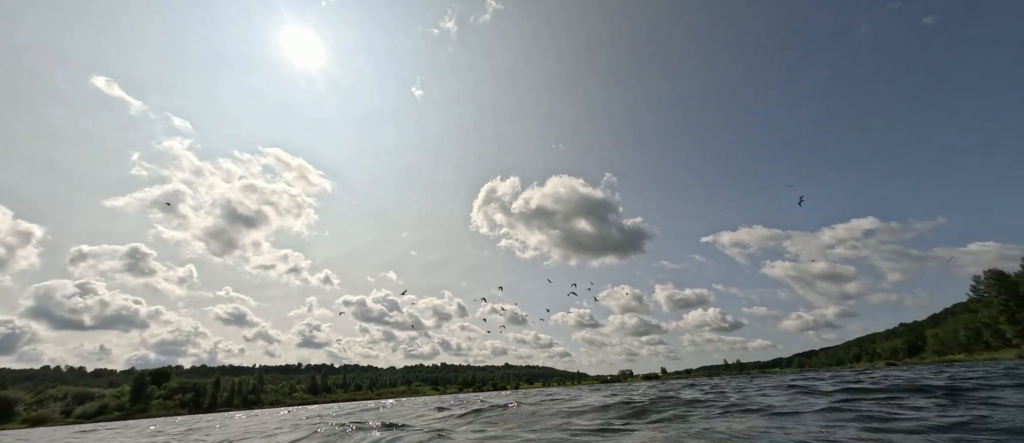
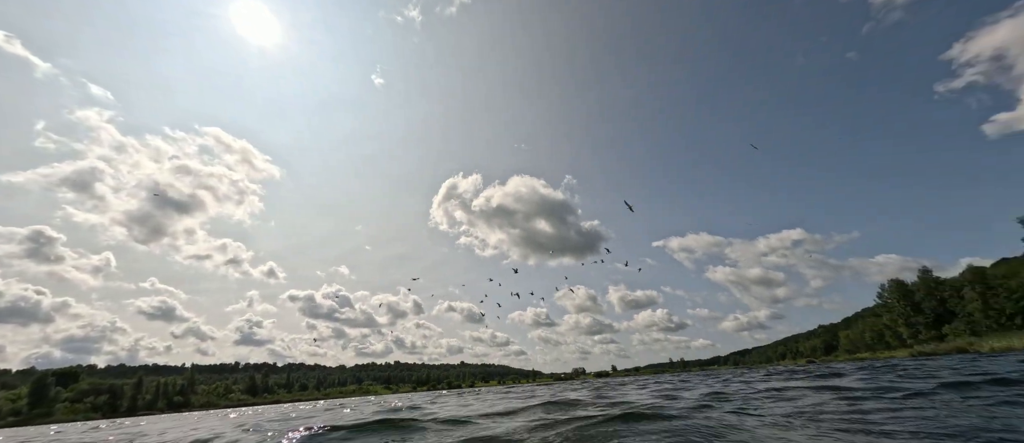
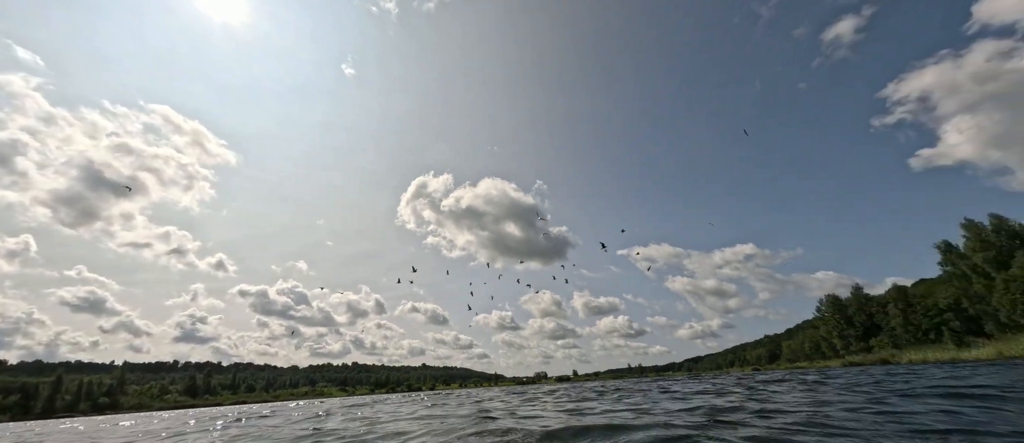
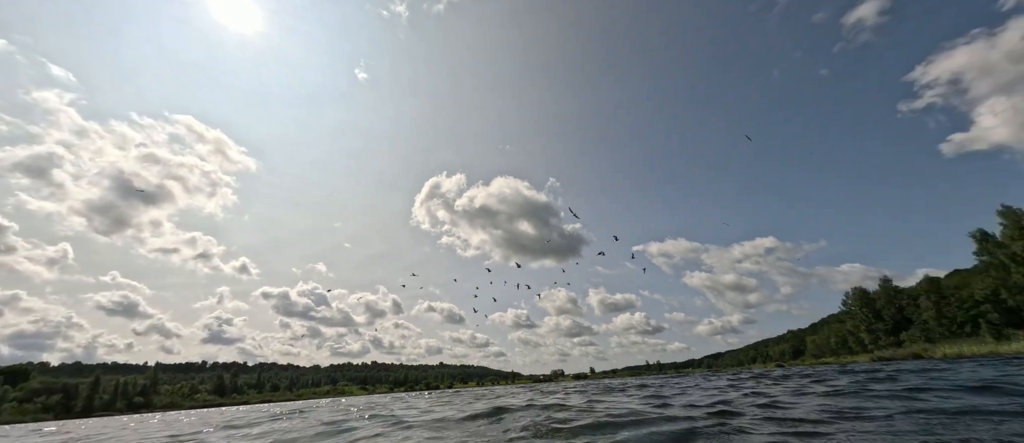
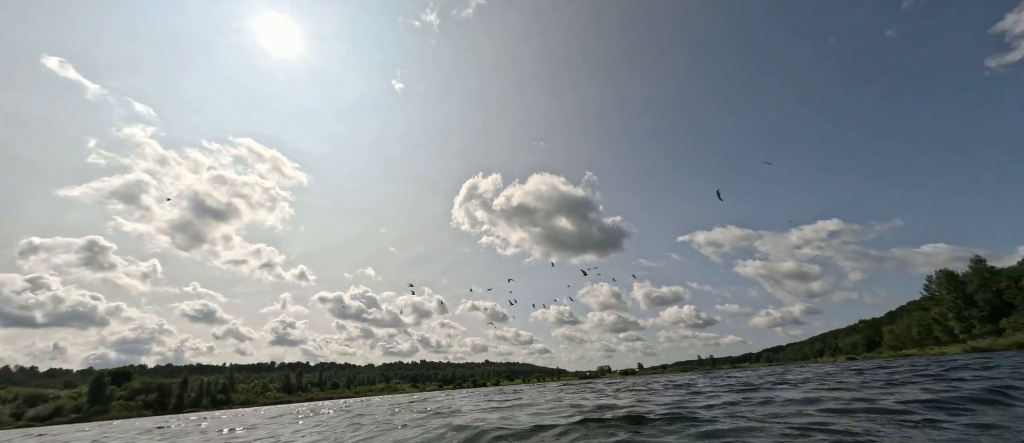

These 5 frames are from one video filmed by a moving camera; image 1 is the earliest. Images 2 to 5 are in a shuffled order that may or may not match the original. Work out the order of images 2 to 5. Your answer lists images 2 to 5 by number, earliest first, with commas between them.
5, 2, 4, 3
